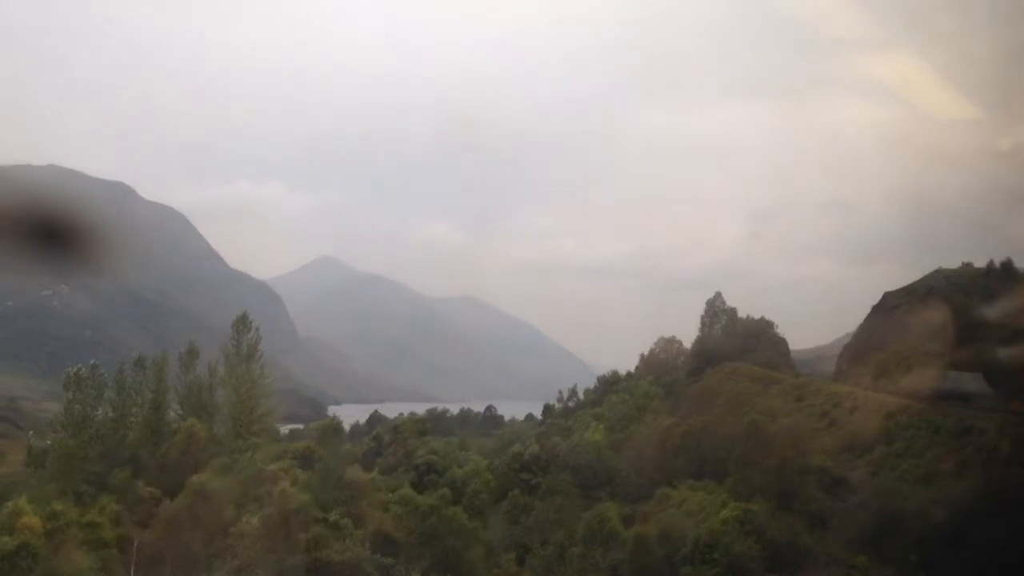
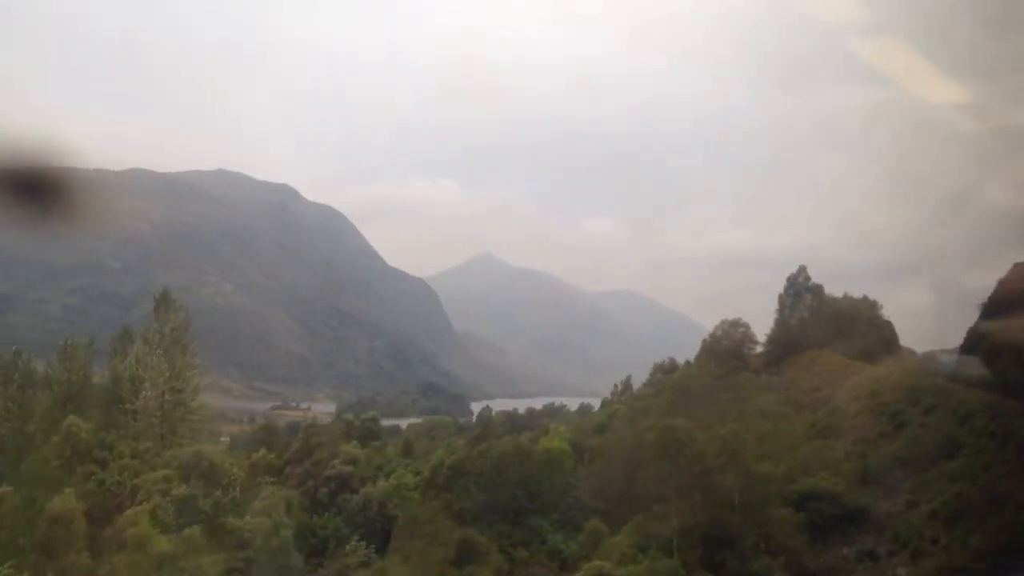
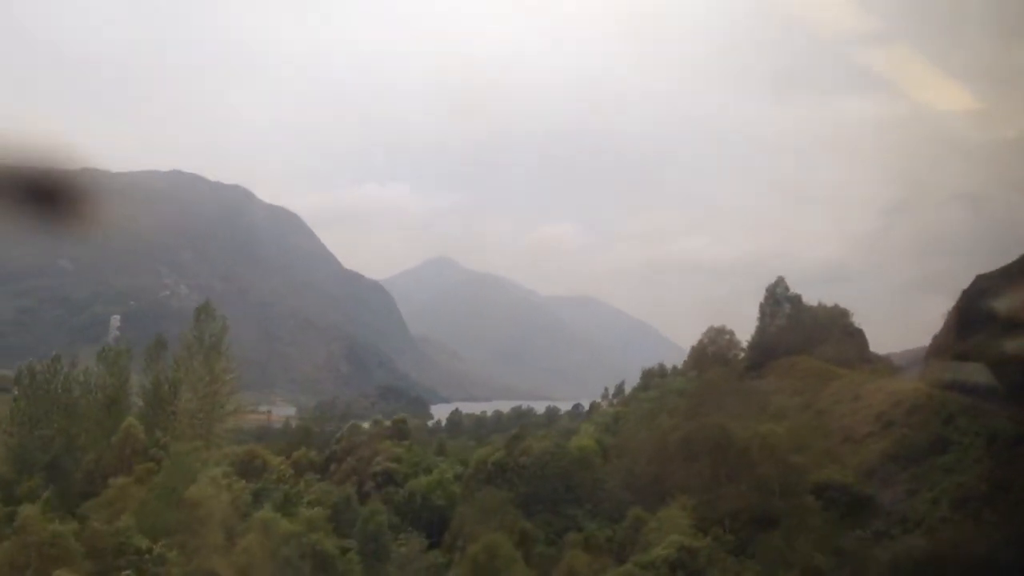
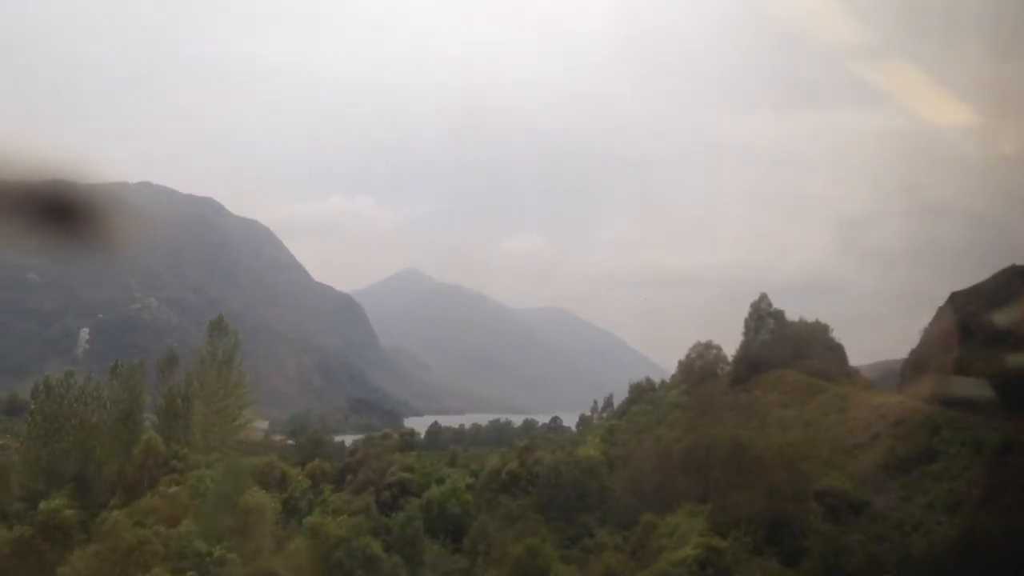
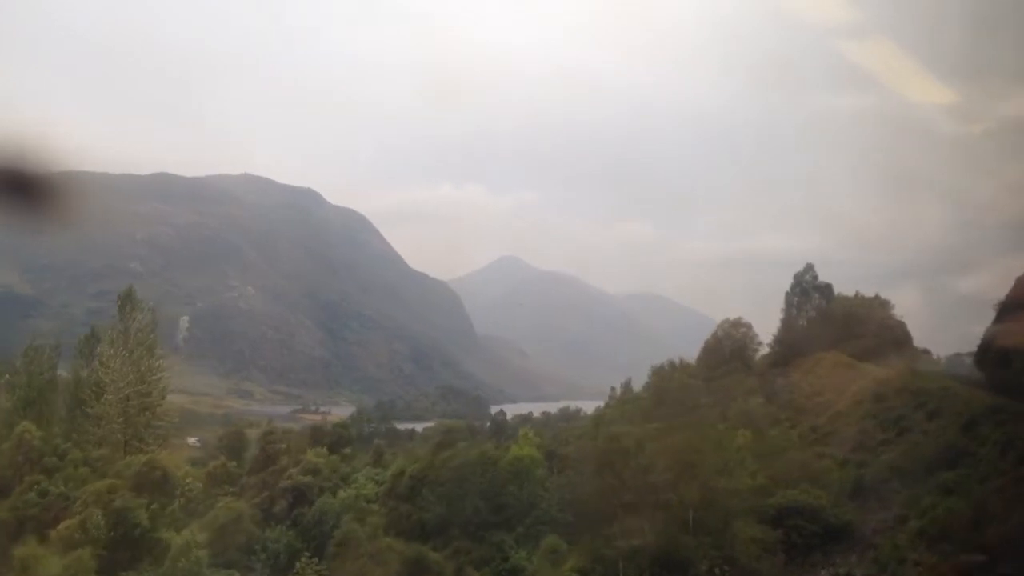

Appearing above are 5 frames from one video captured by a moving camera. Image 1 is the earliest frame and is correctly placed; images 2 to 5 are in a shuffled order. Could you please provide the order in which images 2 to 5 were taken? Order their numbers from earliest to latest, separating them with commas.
4, 3, 2, 5
